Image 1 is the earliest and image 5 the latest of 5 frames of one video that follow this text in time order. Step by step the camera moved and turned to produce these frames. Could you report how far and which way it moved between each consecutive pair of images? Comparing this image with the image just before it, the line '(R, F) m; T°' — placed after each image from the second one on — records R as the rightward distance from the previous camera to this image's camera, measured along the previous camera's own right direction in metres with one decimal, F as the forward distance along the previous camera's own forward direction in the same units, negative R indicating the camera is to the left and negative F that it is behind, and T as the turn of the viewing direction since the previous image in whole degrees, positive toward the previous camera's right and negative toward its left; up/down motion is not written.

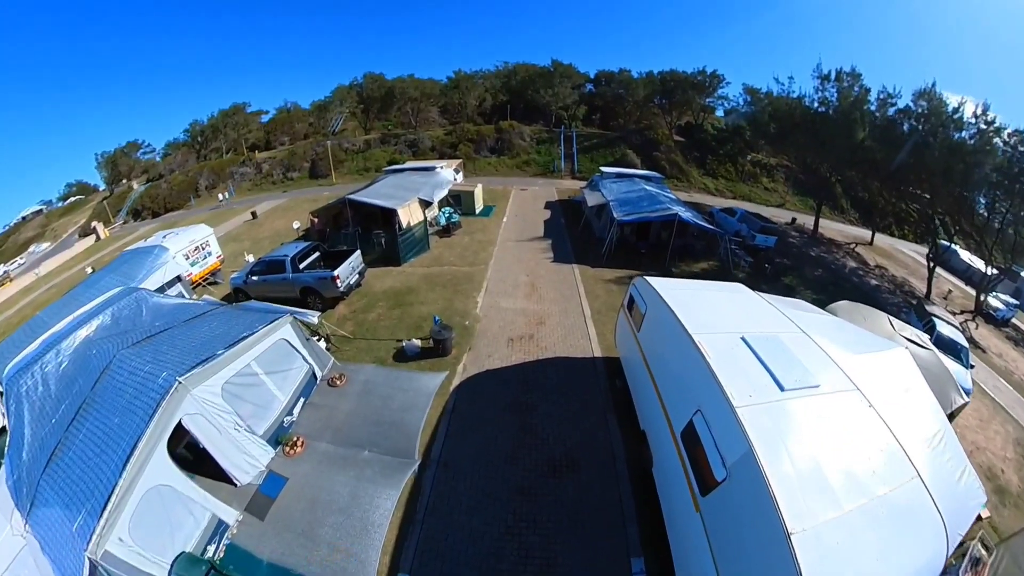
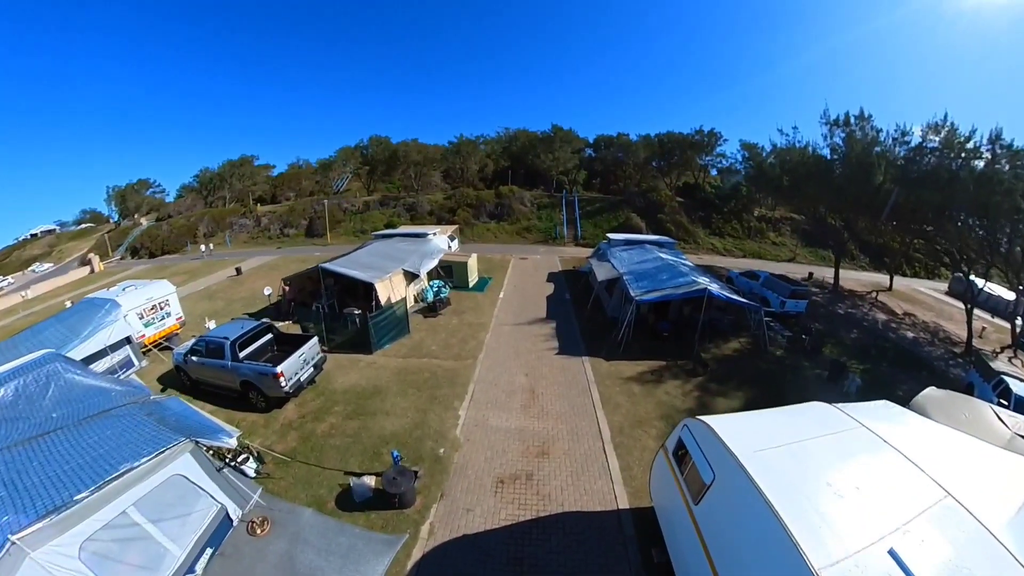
(+0.2, +3.5) m; 0°
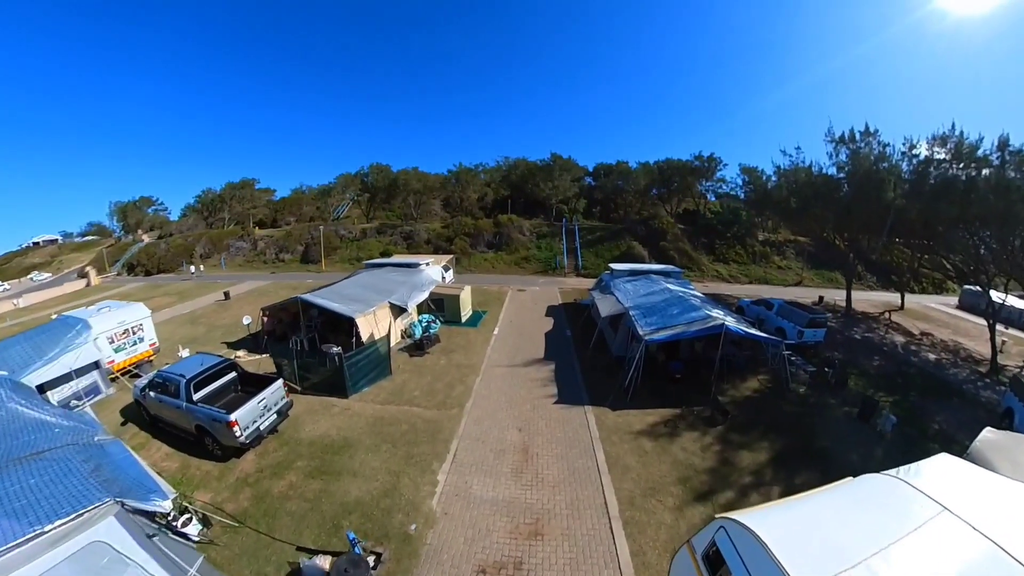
(+0.2, +1.5) m; 0°
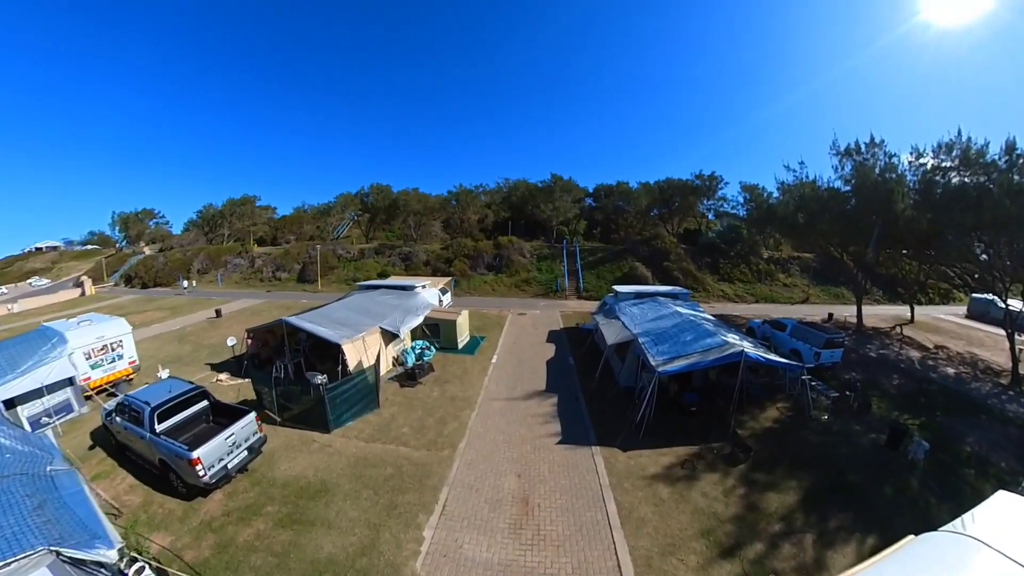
(0.0, +1.0) m; 0°
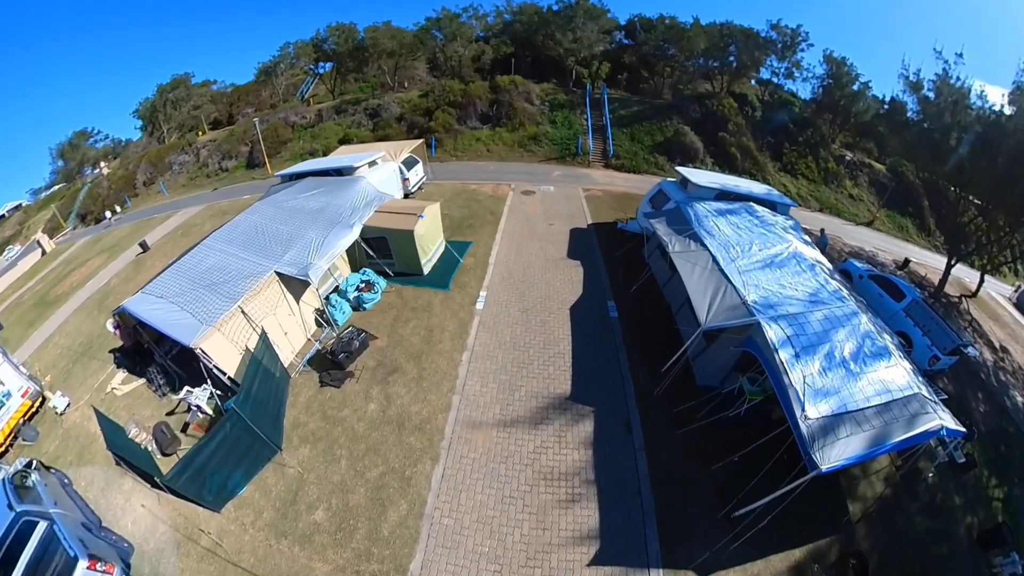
(+0.7, +7.7) m; -4°
